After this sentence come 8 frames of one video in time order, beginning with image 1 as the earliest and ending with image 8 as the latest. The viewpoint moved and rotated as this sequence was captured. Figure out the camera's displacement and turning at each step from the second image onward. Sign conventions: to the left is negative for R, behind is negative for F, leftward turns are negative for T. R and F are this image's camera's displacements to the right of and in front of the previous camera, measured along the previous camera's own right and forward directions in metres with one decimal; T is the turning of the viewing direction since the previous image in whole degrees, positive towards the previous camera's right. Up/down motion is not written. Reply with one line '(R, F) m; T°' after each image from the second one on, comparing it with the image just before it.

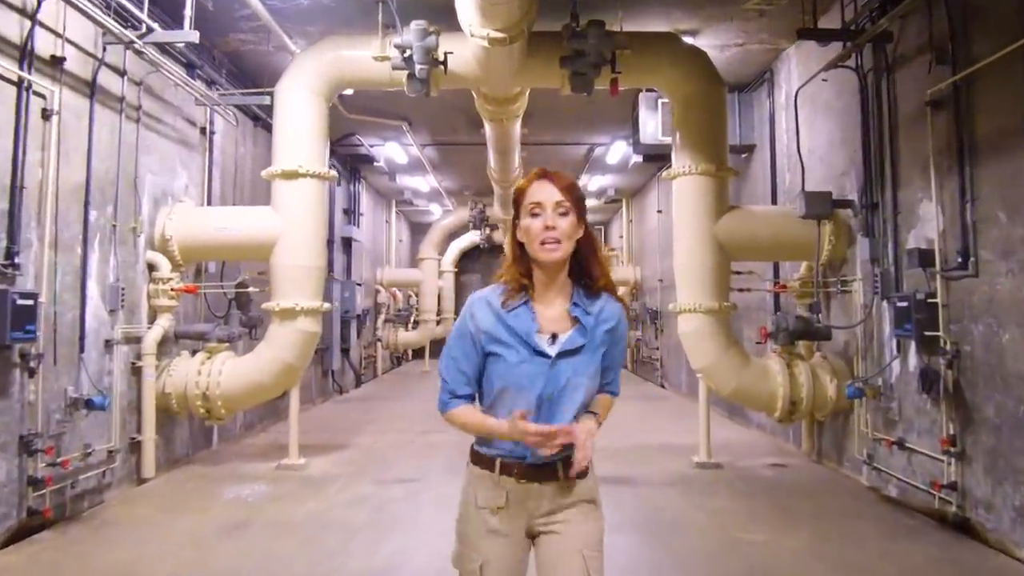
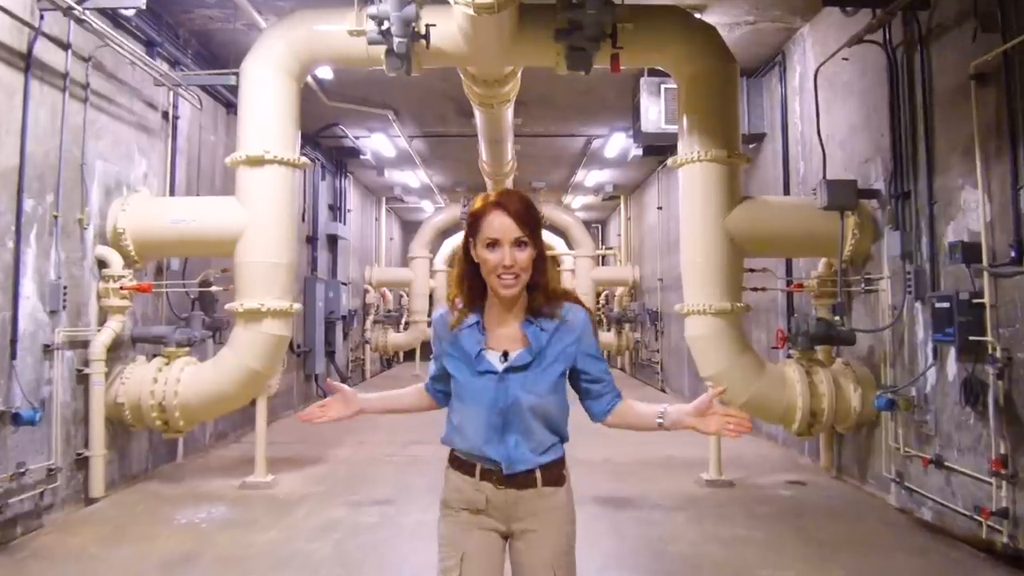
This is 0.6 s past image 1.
(0.0, +0.4) m; 0°
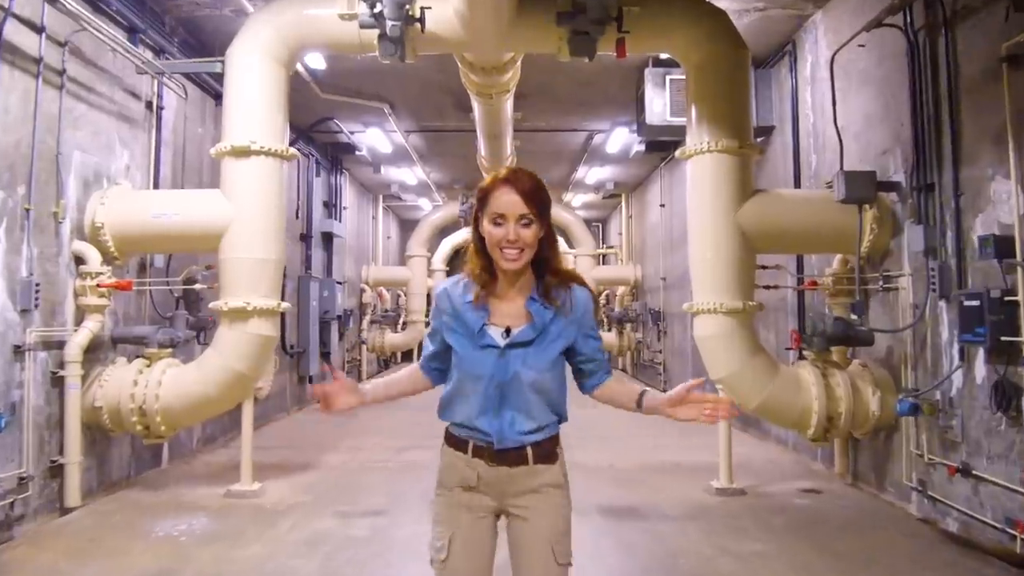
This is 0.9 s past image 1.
(0.0, +0.2) m; 0°
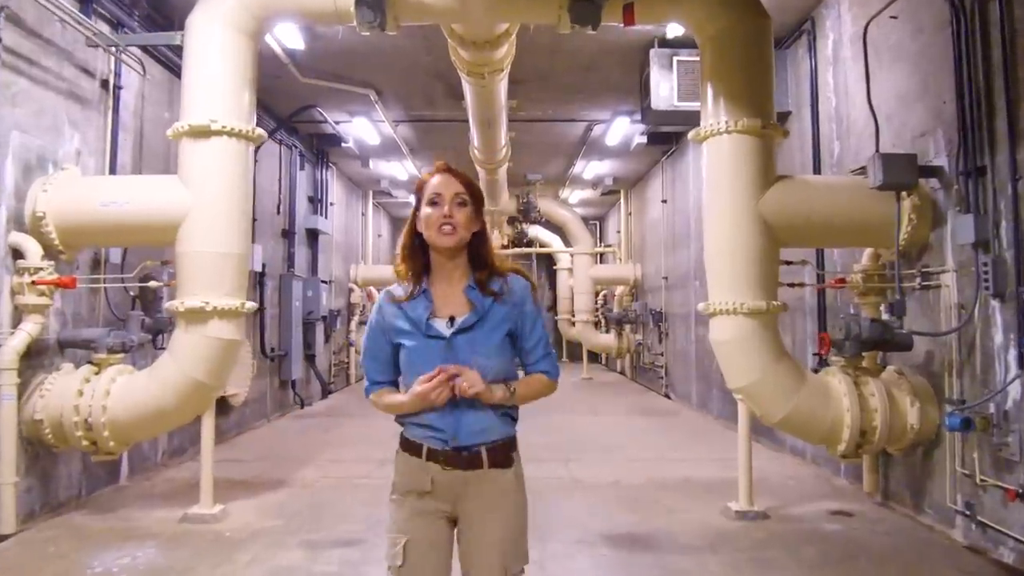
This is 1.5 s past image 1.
(0.0, +0.4) m; 0°
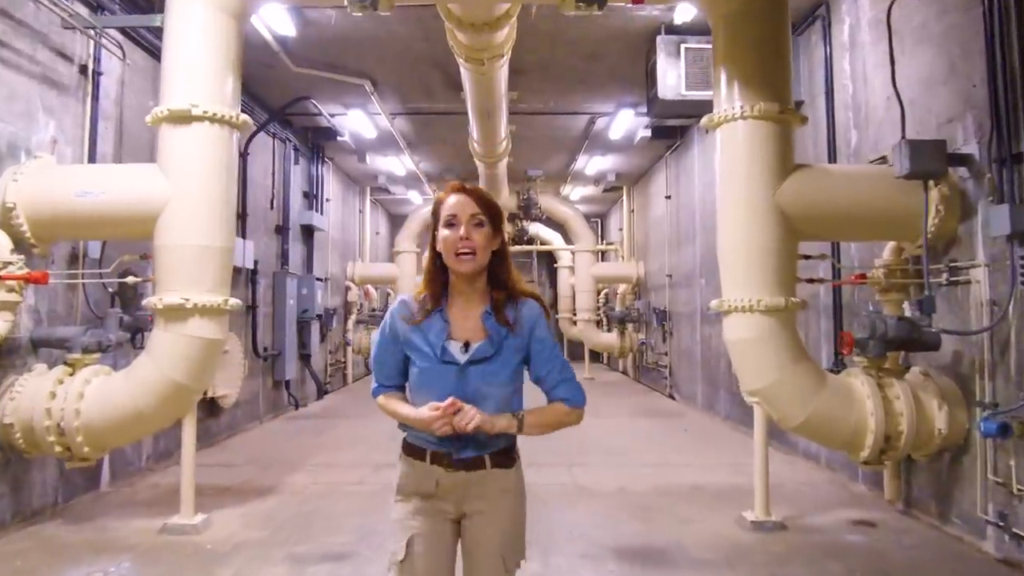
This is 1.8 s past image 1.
(0.0, +0.2) m; 0°
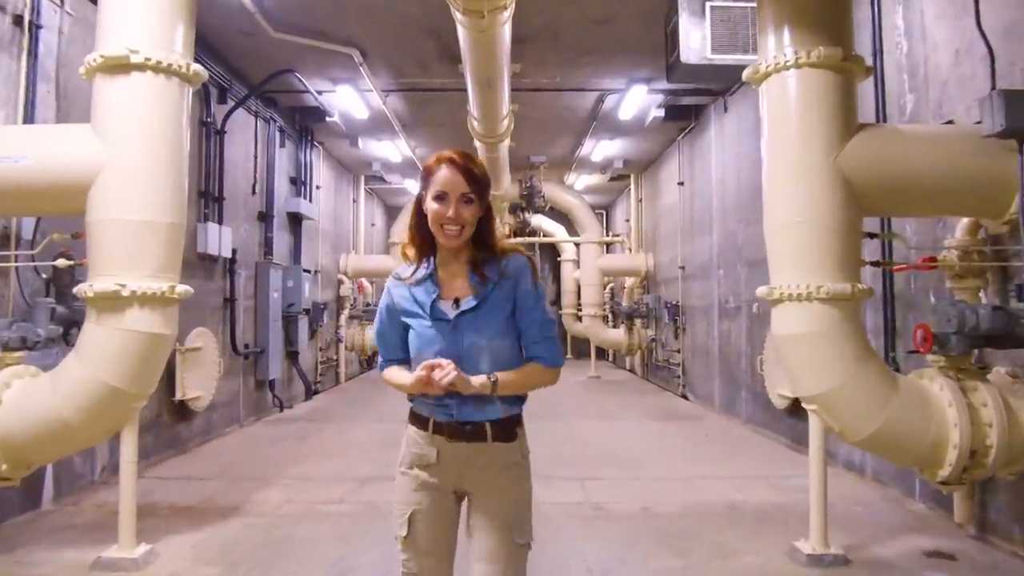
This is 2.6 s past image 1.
(0.0, +0.5) m; 0°
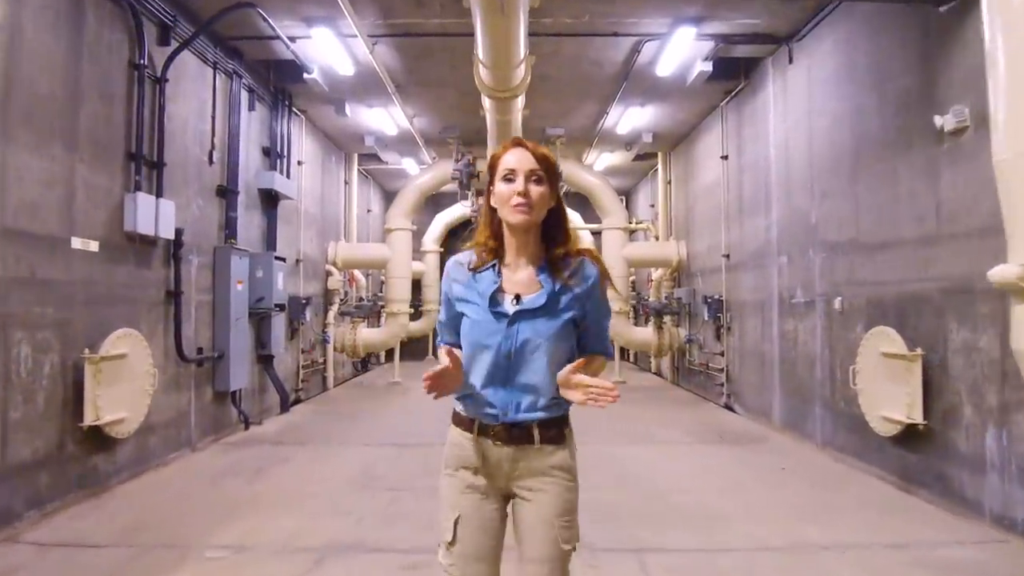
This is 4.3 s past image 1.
(-0.1, +1.1) m; 0°
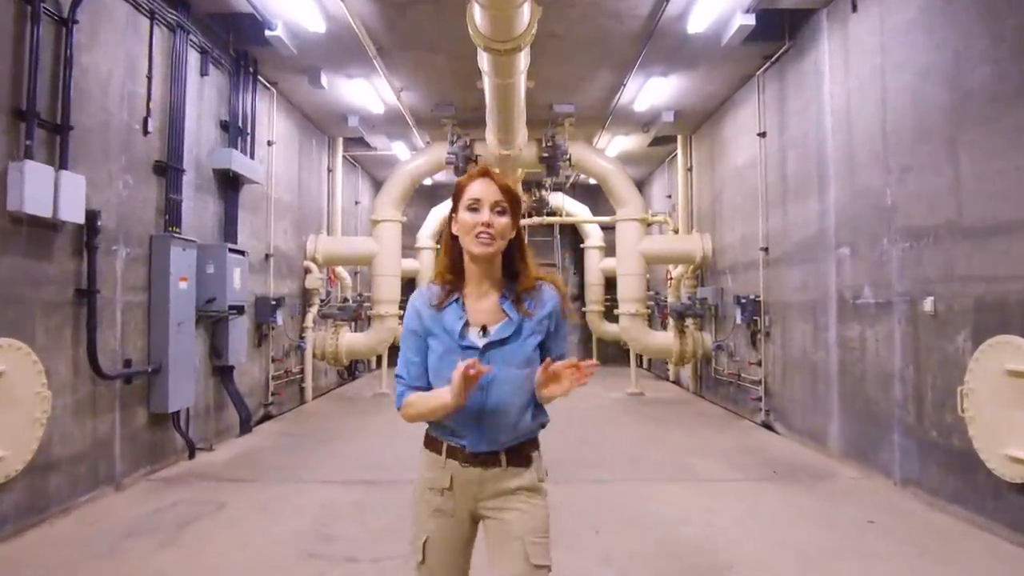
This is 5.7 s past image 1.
(0.0, +0.9) m; 0°
